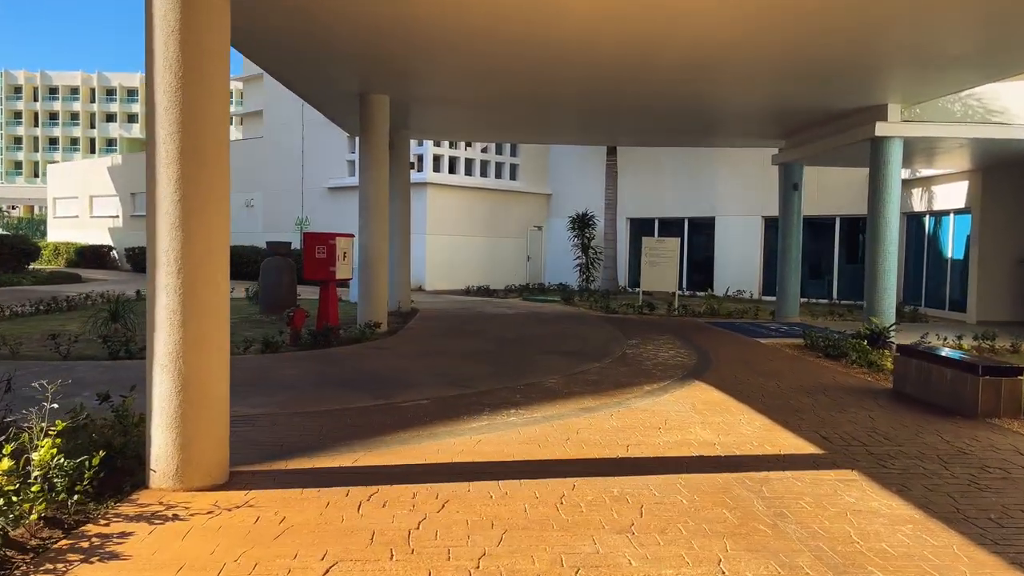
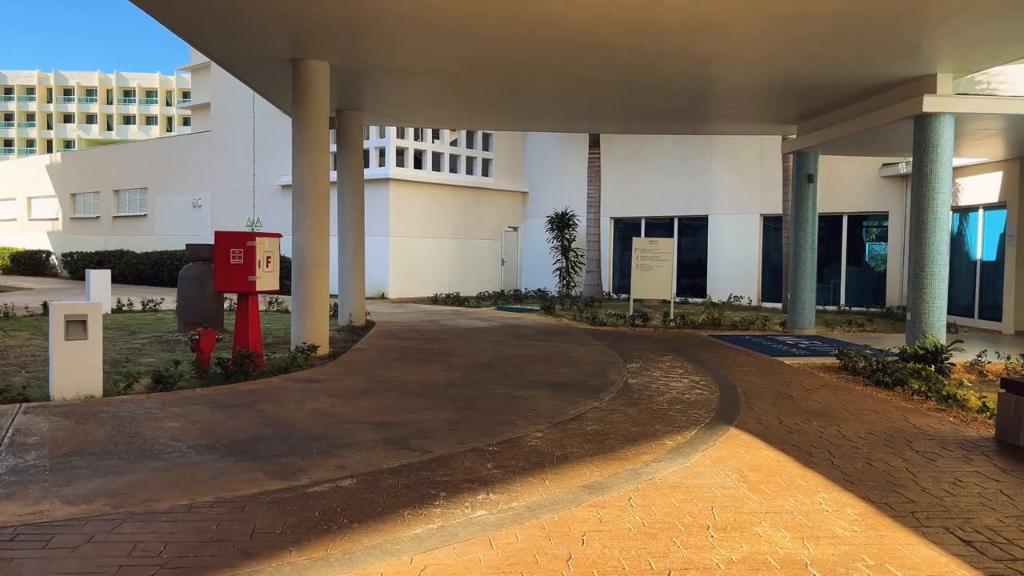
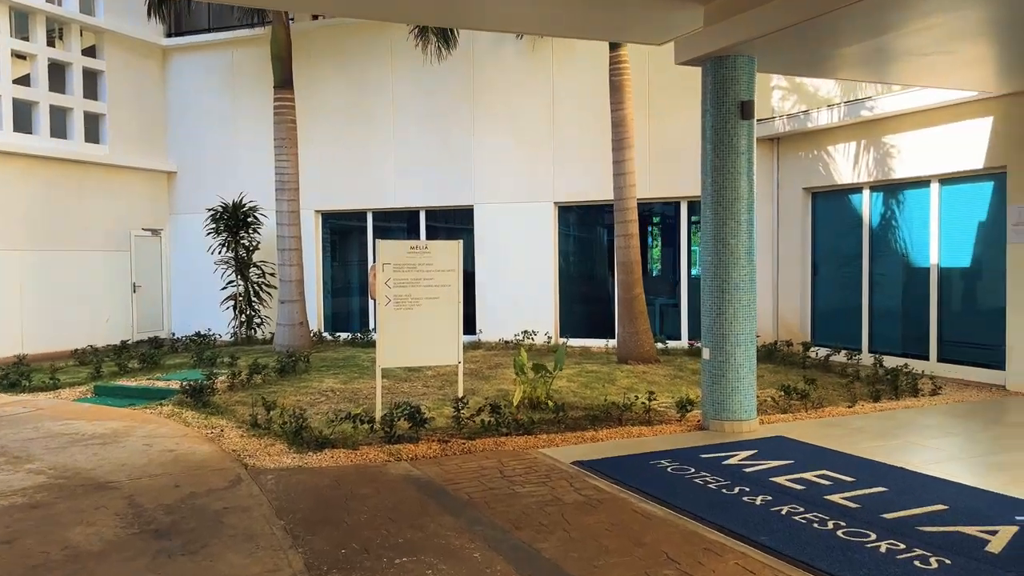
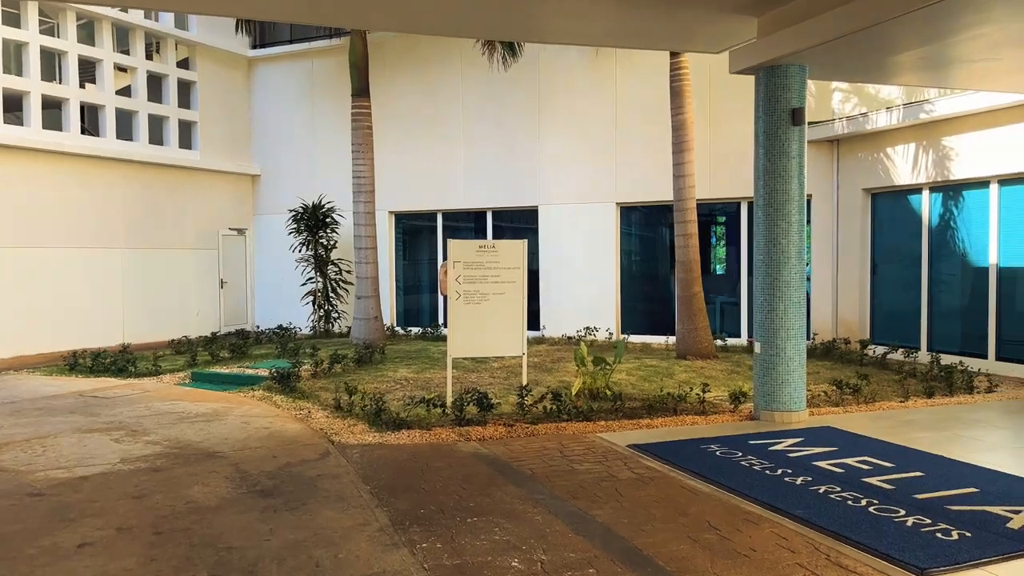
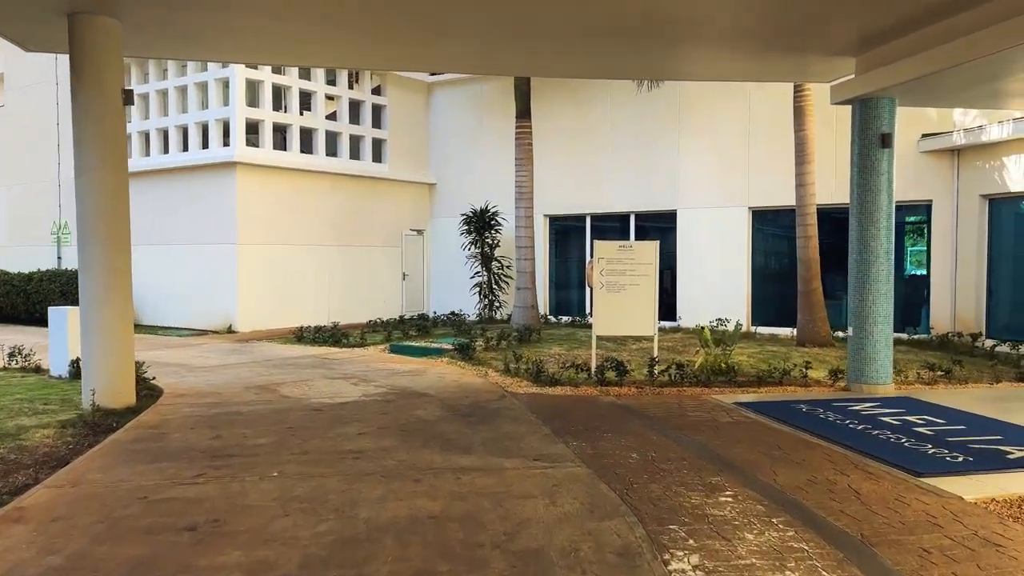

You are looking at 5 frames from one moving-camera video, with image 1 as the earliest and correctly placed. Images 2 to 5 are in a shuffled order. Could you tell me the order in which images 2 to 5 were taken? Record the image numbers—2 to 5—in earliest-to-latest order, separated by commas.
2, 5, 4, 3
